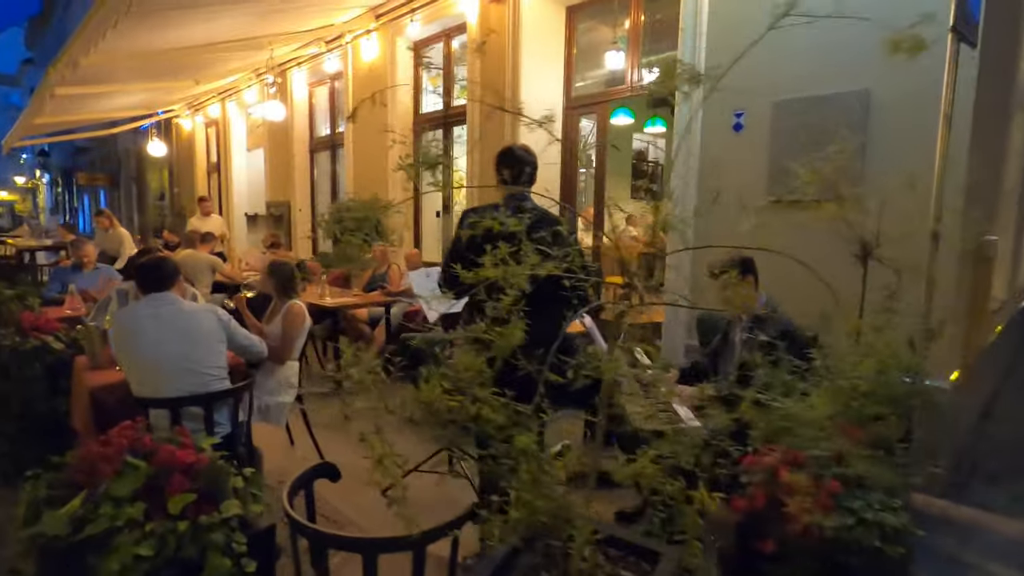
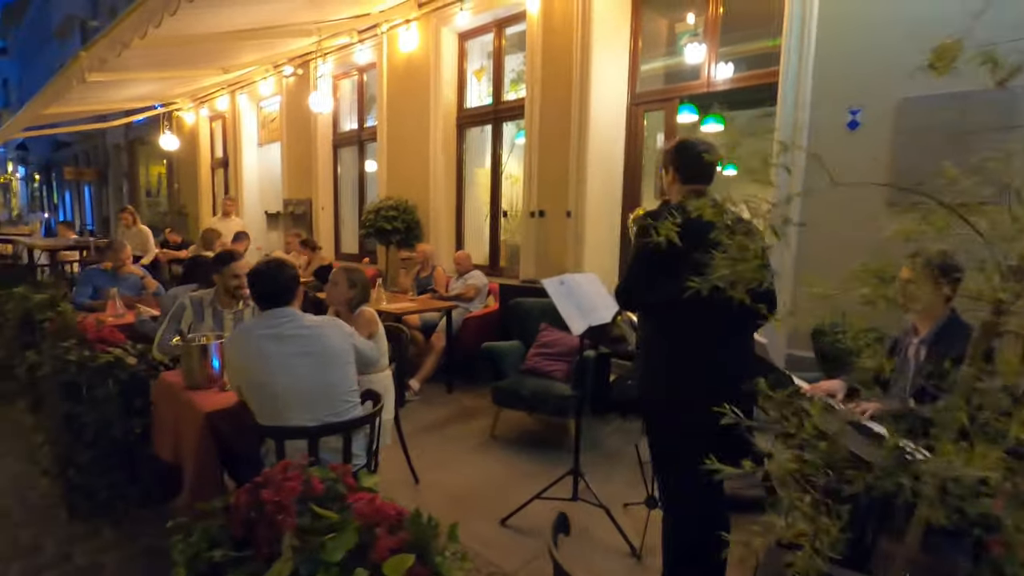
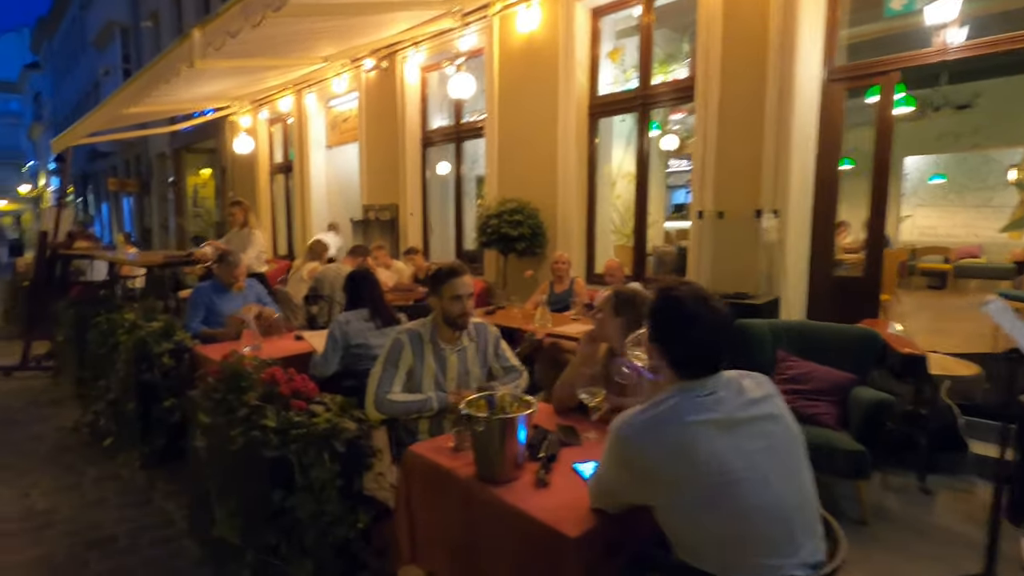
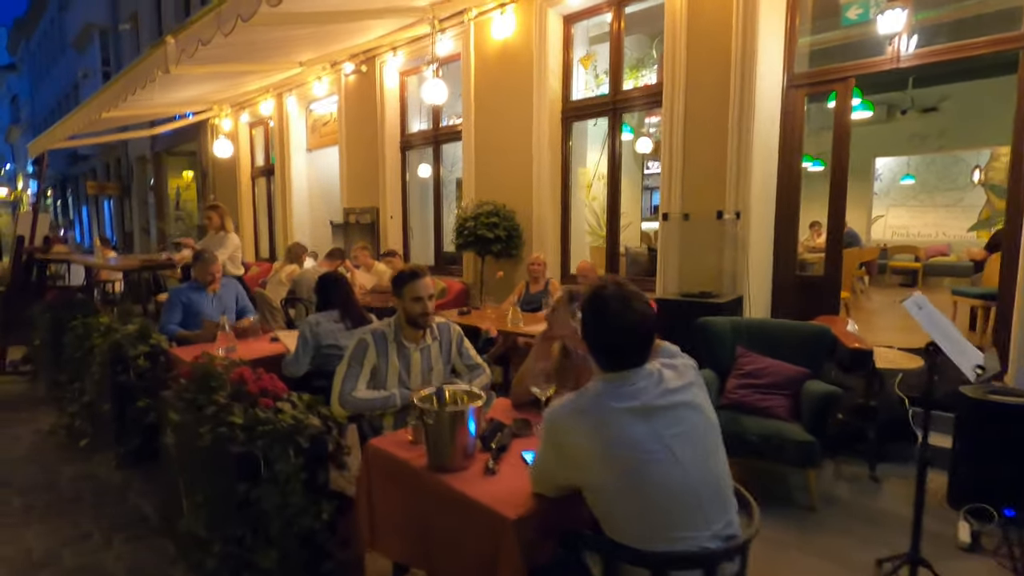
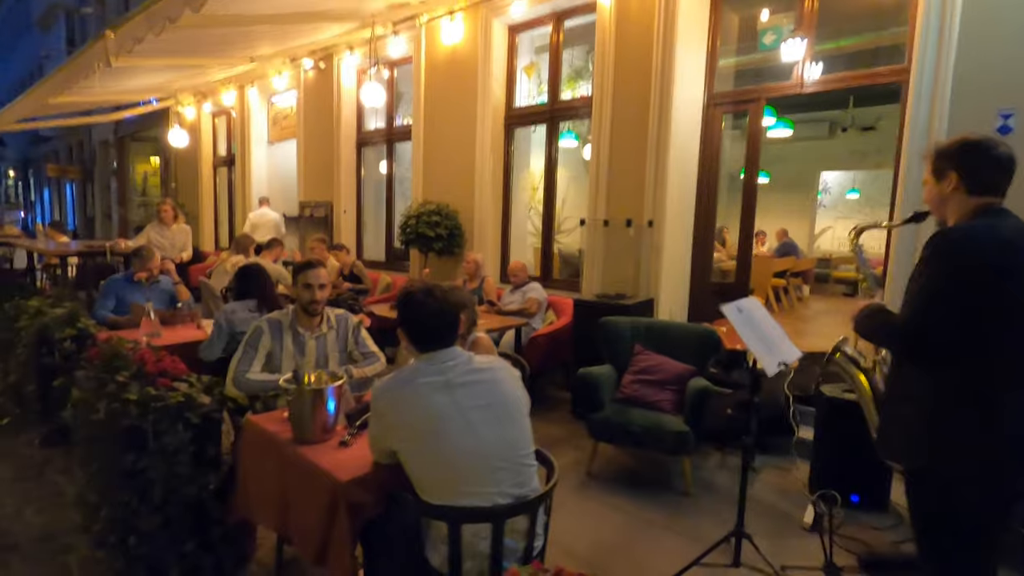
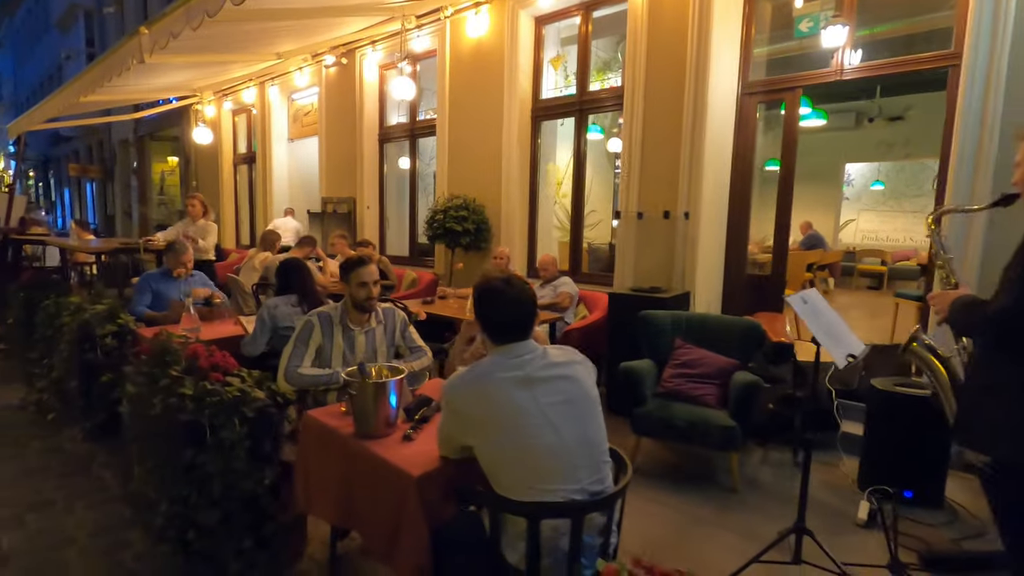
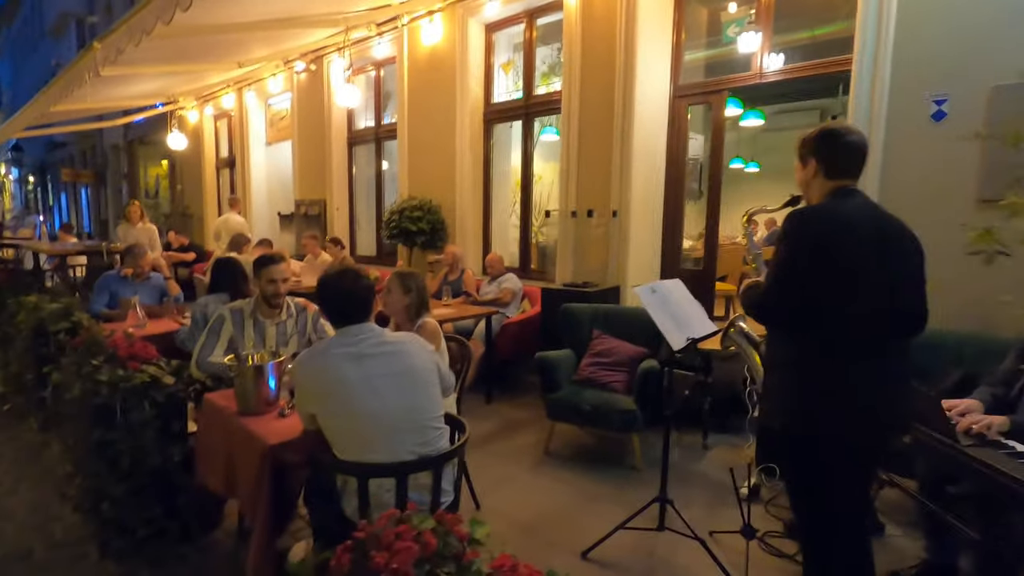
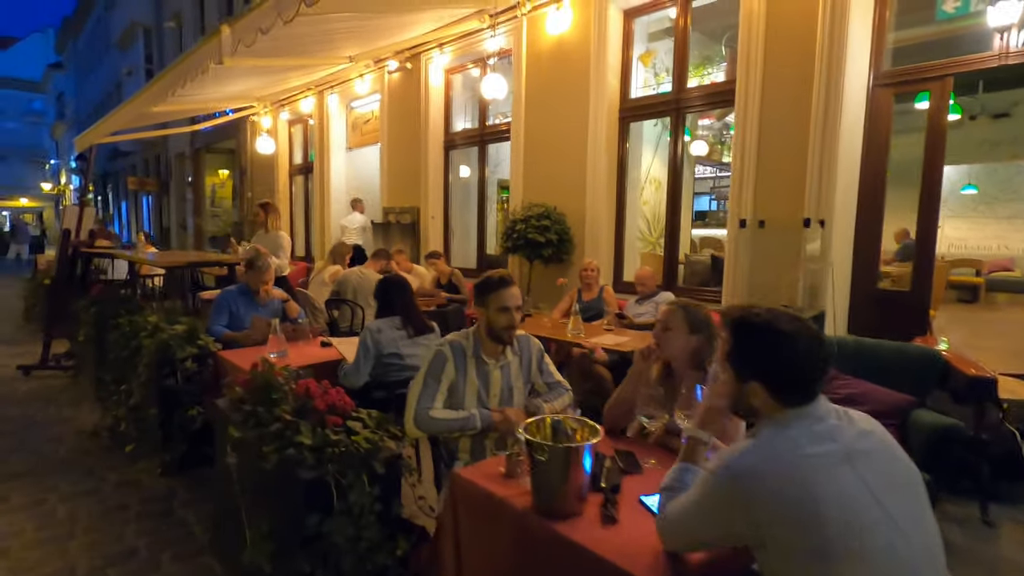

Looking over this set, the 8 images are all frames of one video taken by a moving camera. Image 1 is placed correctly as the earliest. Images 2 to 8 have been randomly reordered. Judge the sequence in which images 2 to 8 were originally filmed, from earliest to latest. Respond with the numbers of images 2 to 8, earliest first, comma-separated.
2, 7, 5, 6, 4, 3, 8
